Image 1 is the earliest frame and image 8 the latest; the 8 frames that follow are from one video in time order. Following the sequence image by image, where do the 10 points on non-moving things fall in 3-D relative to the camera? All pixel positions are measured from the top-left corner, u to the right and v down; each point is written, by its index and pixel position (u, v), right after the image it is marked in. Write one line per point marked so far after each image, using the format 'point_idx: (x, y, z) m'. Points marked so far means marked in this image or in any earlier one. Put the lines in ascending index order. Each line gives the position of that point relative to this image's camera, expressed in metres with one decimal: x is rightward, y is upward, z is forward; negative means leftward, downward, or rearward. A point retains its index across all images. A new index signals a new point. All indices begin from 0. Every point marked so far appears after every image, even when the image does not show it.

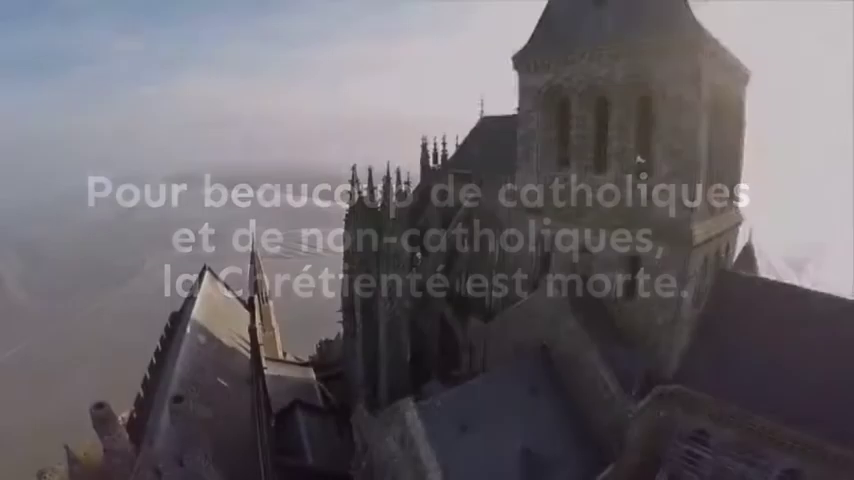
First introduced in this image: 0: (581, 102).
0: (+4.2, +3.6, +12.3) m
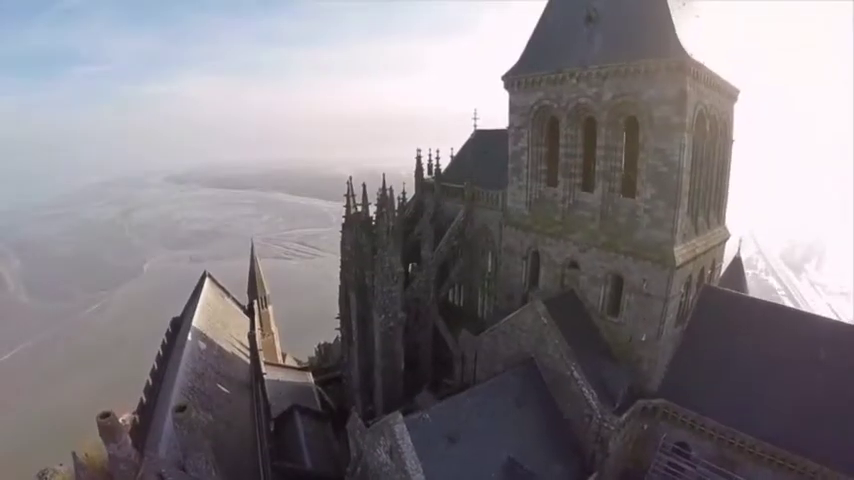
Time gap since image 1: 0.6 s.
0: (+4.0, +3.2, +12.7) m
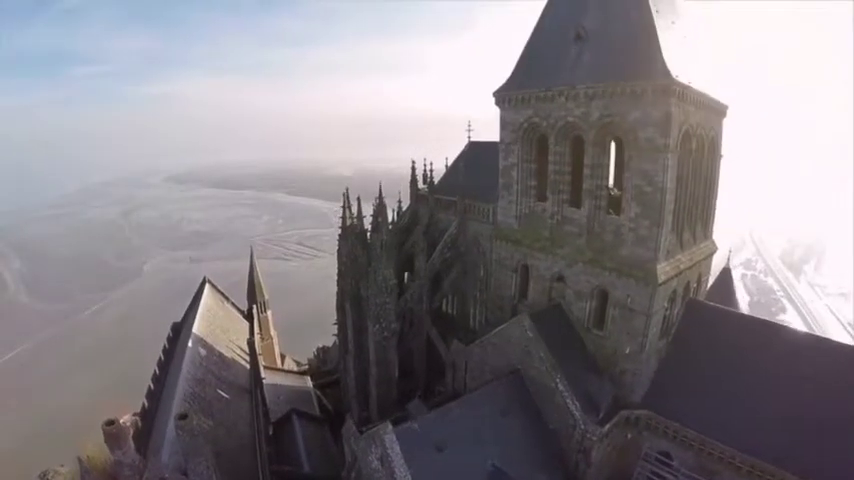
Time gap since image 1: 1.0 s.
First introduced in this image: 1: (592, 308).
0: (+3.7, +2.8, +13.1) m
1: (+4.5, -2.0, +12.7) m
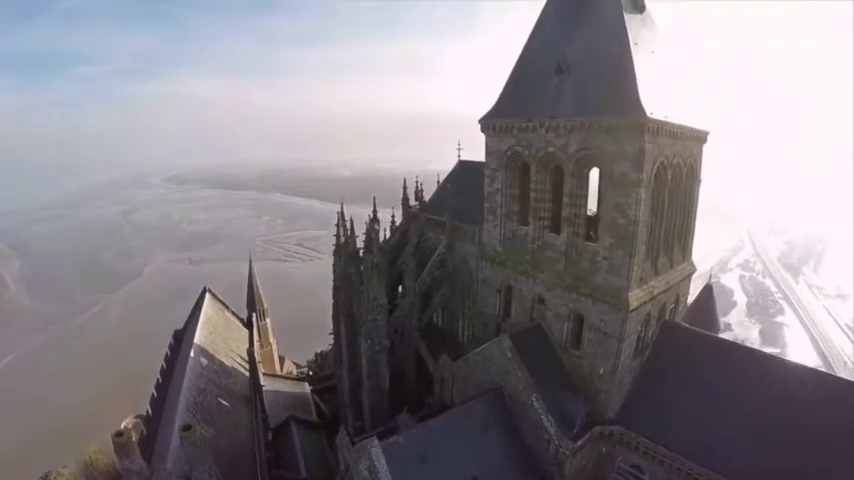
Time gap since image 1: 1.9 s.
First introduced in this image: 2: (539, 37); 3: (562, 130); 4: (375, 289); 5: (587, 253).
0: (+3.4, +2.1, +13.8) m
1: (+4.1, -2.7, +13.5) m
2: (+3.6, +6.5, +14.8) m
3: (+3.8, +3.1, +13.1) m
4: (-1.8, -1.7, +15.9) m
5: (+4.5, -0.4, +13.0) m
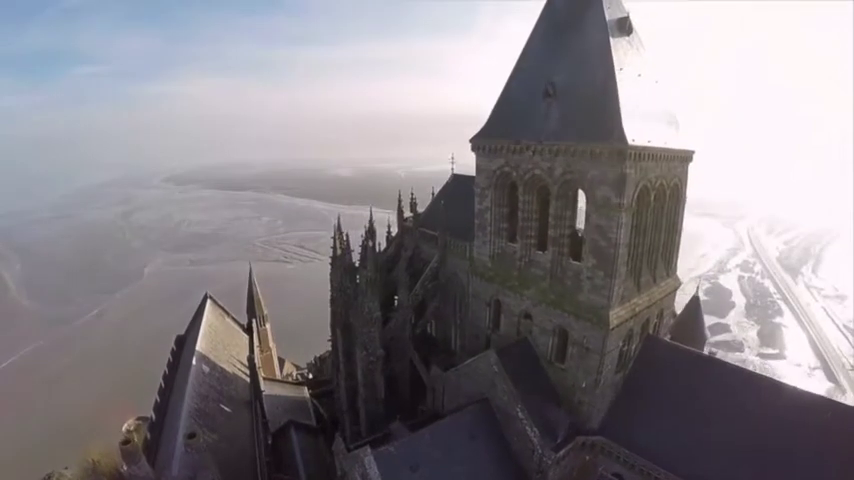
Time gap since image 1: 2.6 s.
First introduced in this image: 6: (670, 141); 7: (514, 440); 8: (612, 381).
0: (+3.1, +1.6, +14.5) m
1: (+3.9, -3.2, +14.1) m
2: (+3.3, +6.0, +15.4) m
3: (+3.6, +2.6, +13.7) m
4: (-2.1, -2.2, +16.5) m
5: (+4.3, -0.9, +13.6) m
6: (+7.5, +3.0, +14.0) m
7: (+2.5, -5.8, +13.4) m
8: (+5.6, -4.3, +14.0) m
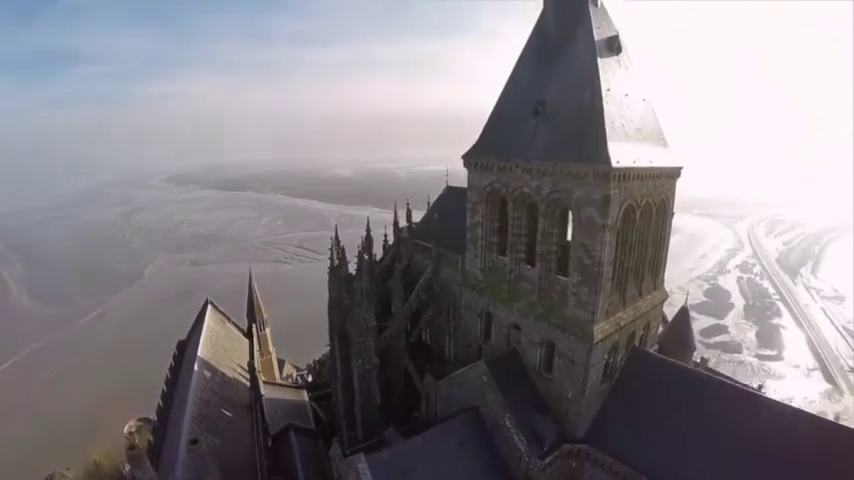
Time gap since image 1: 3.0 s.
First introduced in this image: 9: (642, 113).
0: (+2.9, +1.1, +15.0) m
1: (+3.6, -3.7, +14.7) m
2: (+3.1, +5.5, +15.9) m
3: (+3.3, +2.1, +14.3) m
4: (-2.3, -2.7, +17.1) m
5: (+4.0, -1.4, +14.2) m
6: (+7.2, +2.5, +14.6) m
7: (+2.3, -6.2, +13.9) m
8: (+5.4, -4.7, +14.5) m
9: (+7.1, +4.2, +15.2) m
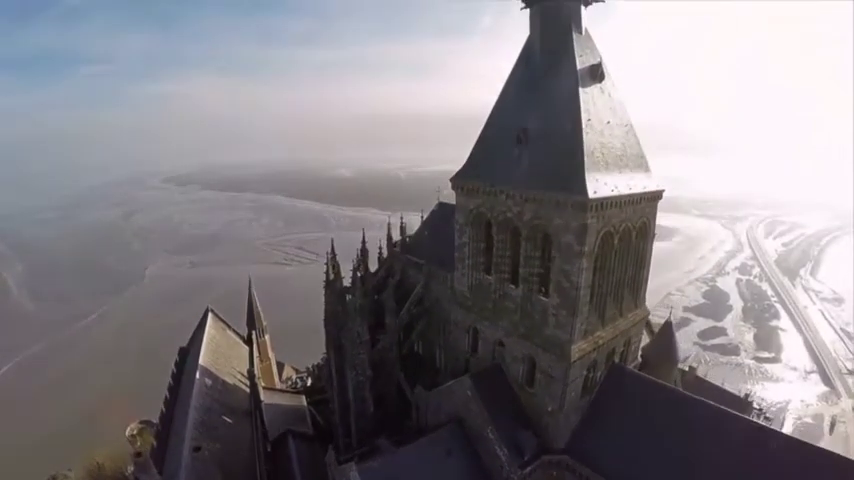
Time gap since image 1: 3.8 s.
0: (+2.5, +0.4, +15.9) m
1: (+3.3, -4.3, +15.5) m
2: (+2.8, +4.9, +16.8) m
3: (+3.0, +1.4, +15.1) m
4: (-2.7, -3.4, +17.9) m
5: (+3.7, -2.1, +15.0) m
6: (+6.9, +1.8, +15.5) m
7: (+1.9, -6.9, +14.8) m
8: (+5.0, -5.4, +15.4) m
9: (+6.8, +3.5, +16.1) m
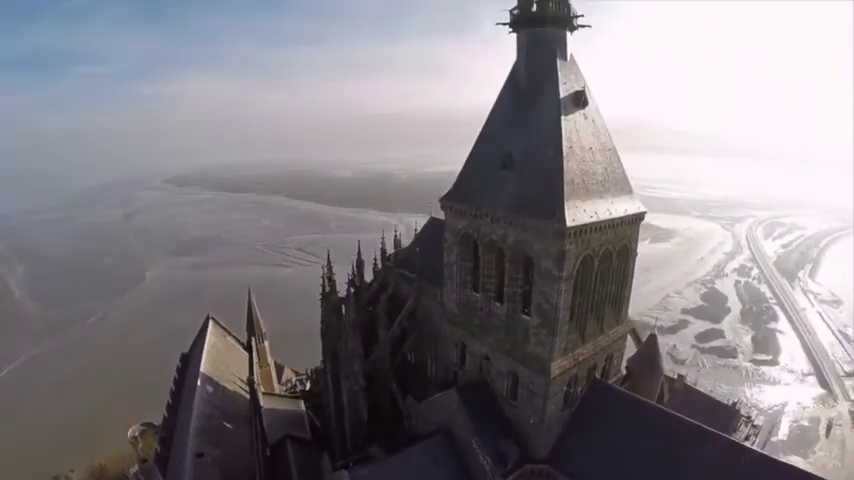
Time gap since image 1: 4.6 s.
0: (+2.2, -0.3, +16.8) m
1: (+2.9, -5.0, +16.4) m
2: (+2.4, +4.2, +17.7) m
3: (+2.6, +0.7, +16.0) m
4: (-3.0, -4.0, +18.8) m
5: (+3.3, -2.7, +15.9) m
6: (+6.5, +1.1, +16.3) m
7: (+1.5, -7.6, +15.6) m
8: (+4.6, -6.1, +16.2) m
9: (+6.4, +2.8, +16.9) m
